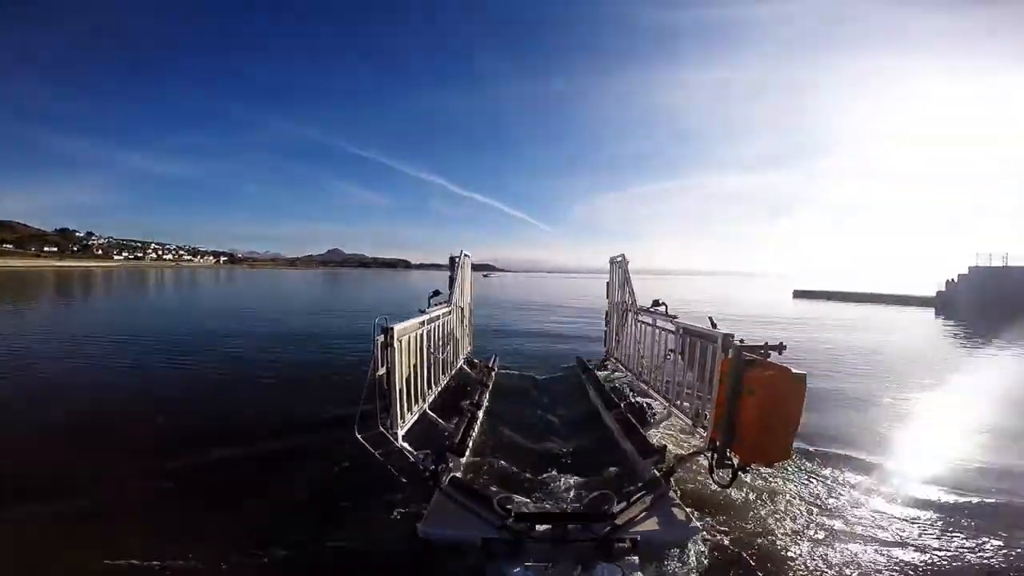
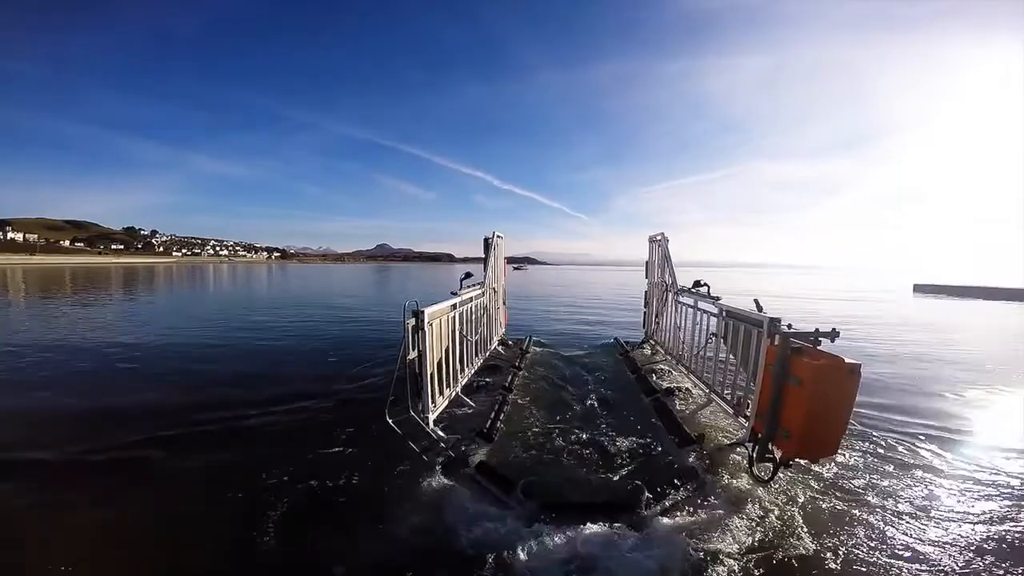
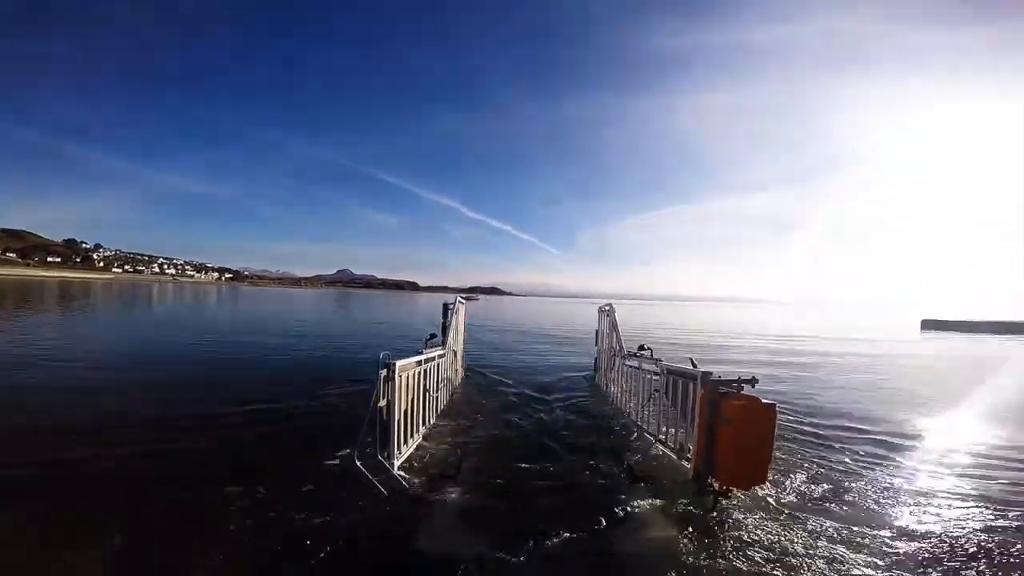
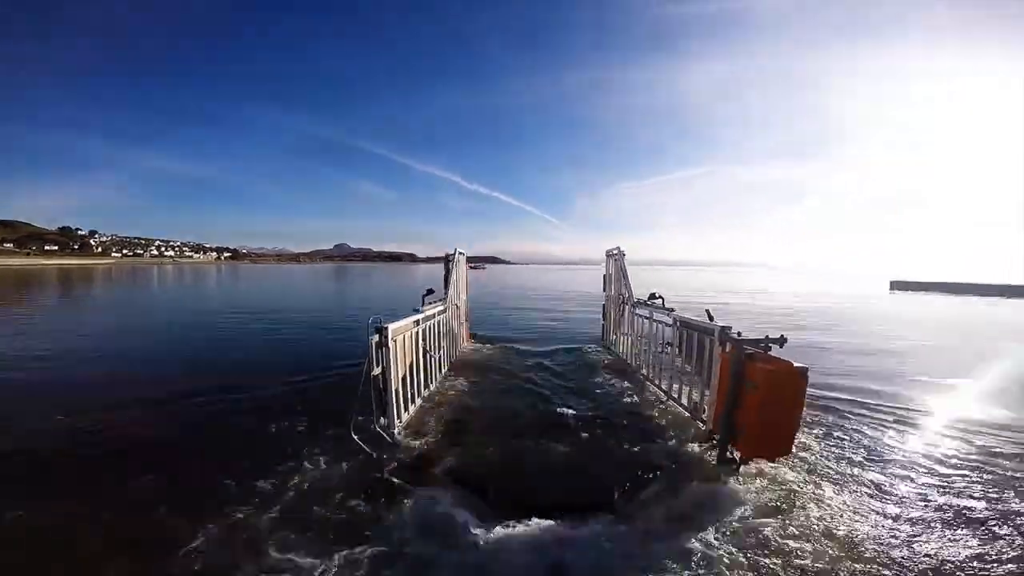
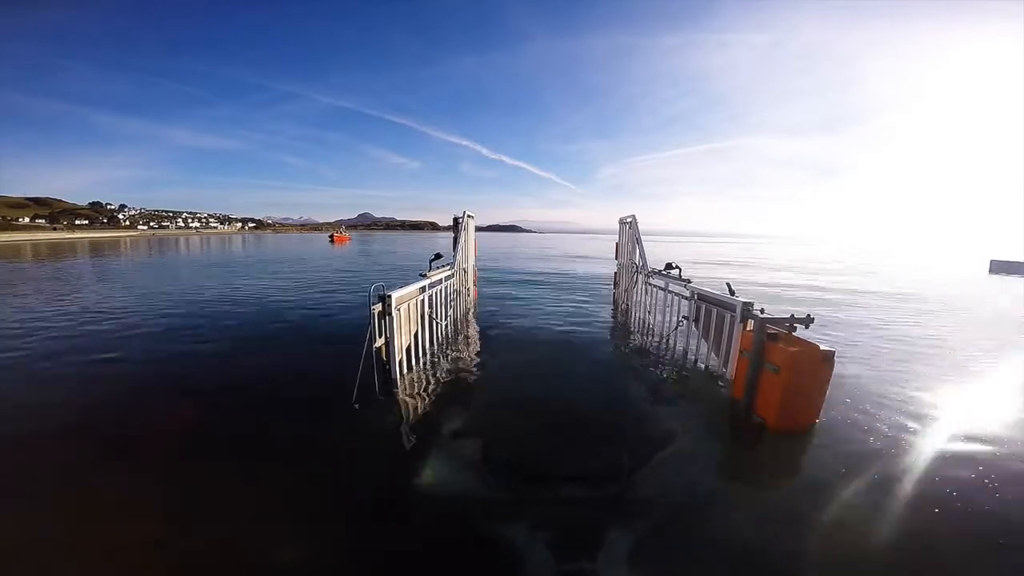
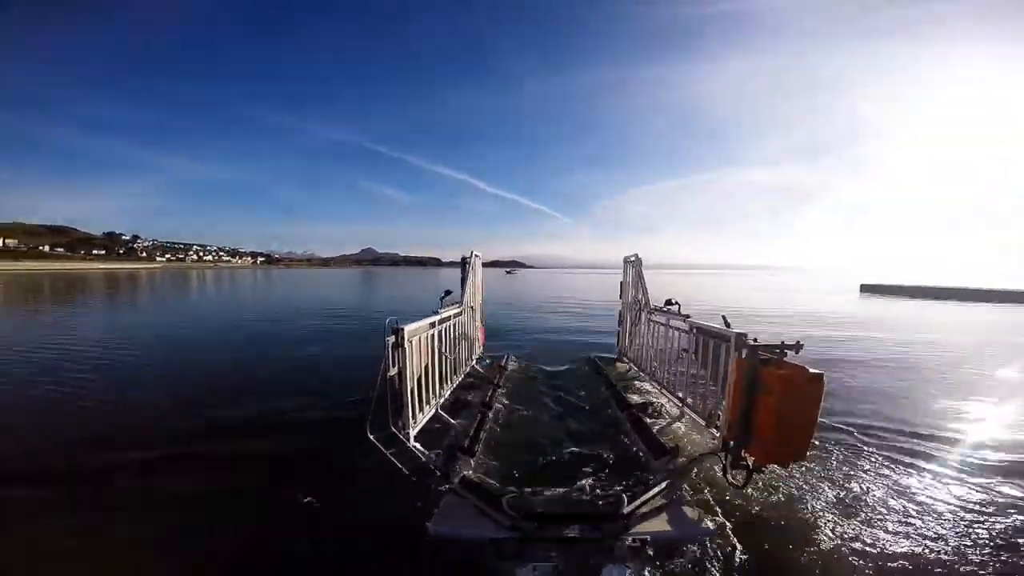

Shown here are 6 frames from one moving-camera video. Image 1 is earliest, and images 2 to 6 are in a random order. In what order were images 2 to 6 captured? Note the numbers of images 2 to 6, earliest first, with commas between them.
6, 2, 4, 3, 5
